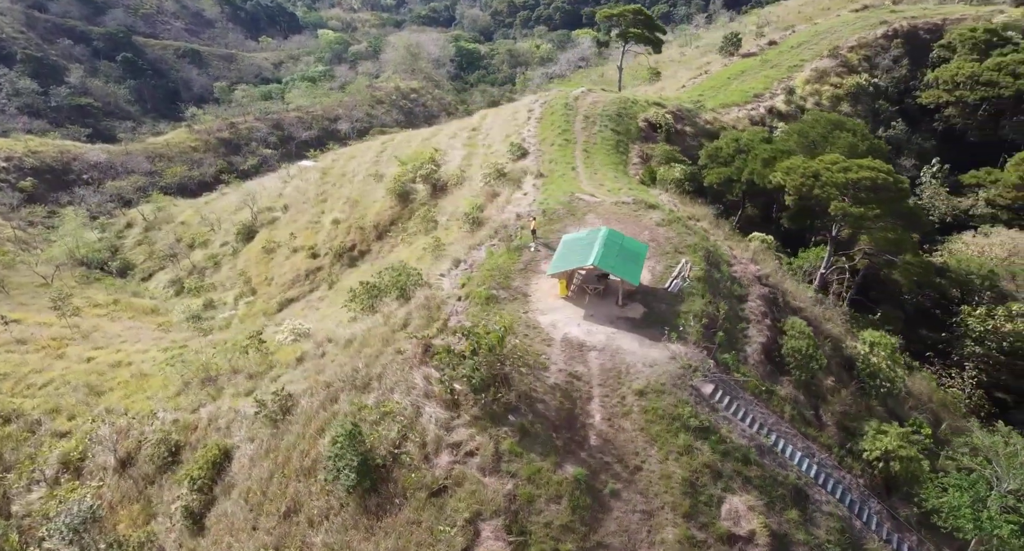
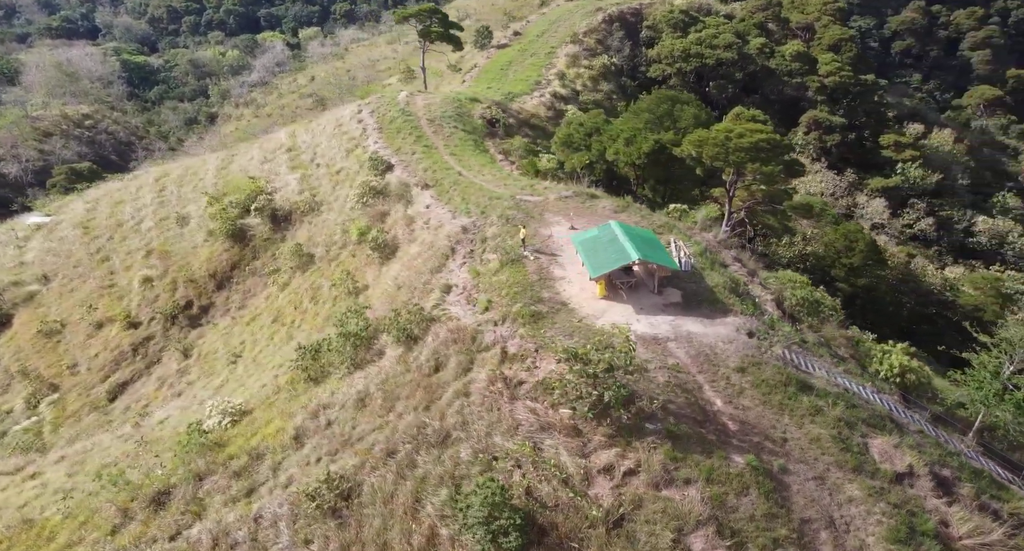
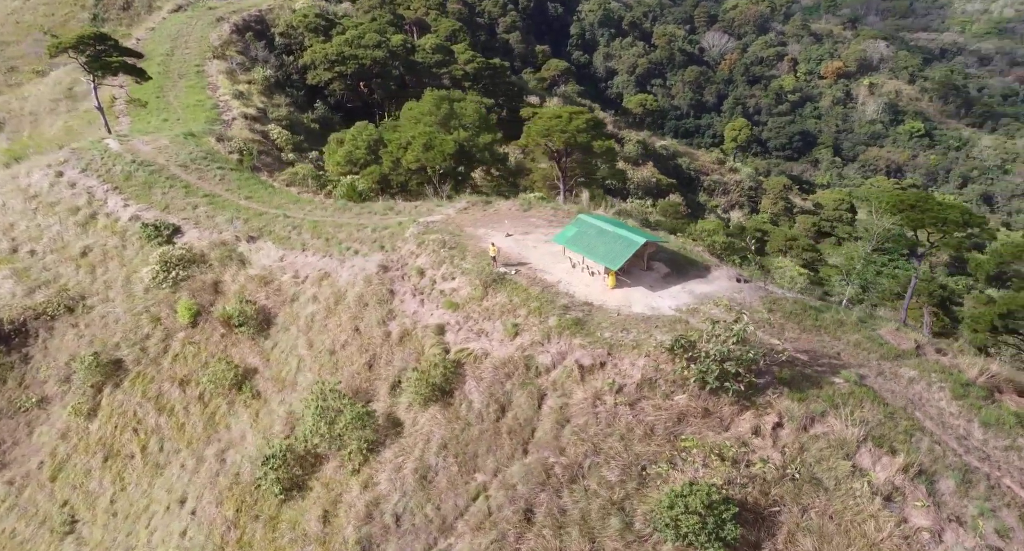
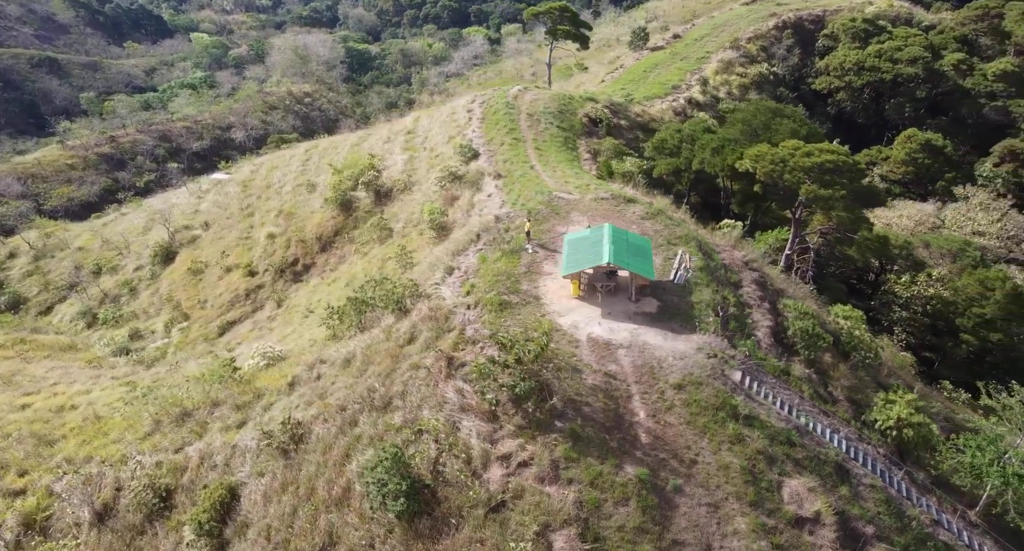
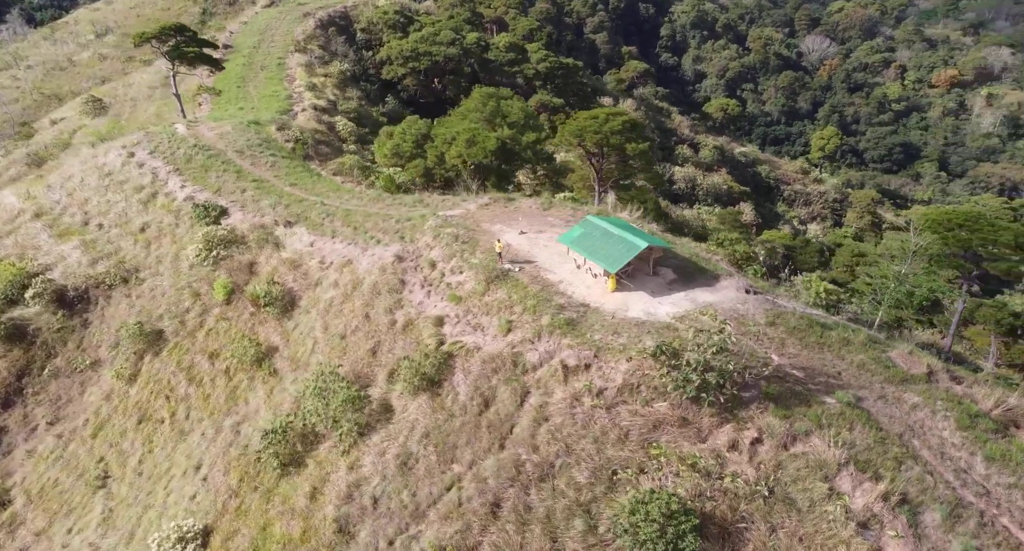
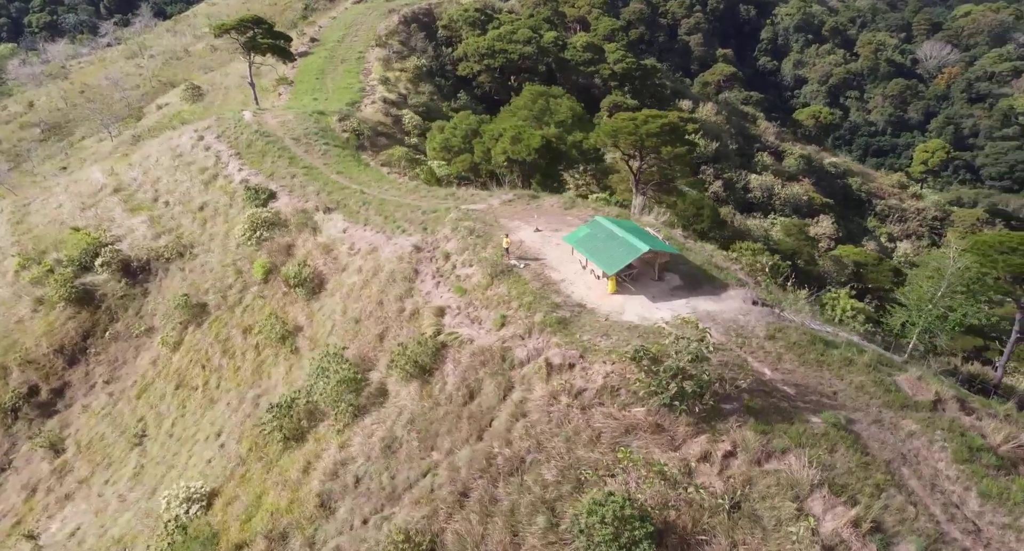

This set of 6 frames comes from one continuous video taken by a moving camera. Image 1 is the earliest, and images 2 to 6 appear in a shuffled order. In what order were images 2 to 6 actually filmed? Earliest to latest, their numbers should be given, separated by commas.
4, 2, 6, 5, 3
